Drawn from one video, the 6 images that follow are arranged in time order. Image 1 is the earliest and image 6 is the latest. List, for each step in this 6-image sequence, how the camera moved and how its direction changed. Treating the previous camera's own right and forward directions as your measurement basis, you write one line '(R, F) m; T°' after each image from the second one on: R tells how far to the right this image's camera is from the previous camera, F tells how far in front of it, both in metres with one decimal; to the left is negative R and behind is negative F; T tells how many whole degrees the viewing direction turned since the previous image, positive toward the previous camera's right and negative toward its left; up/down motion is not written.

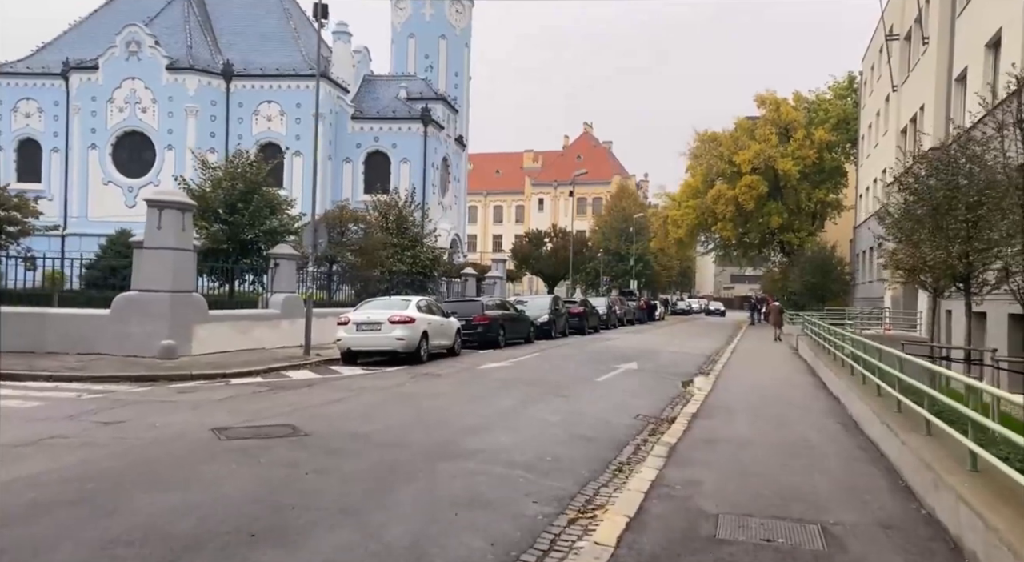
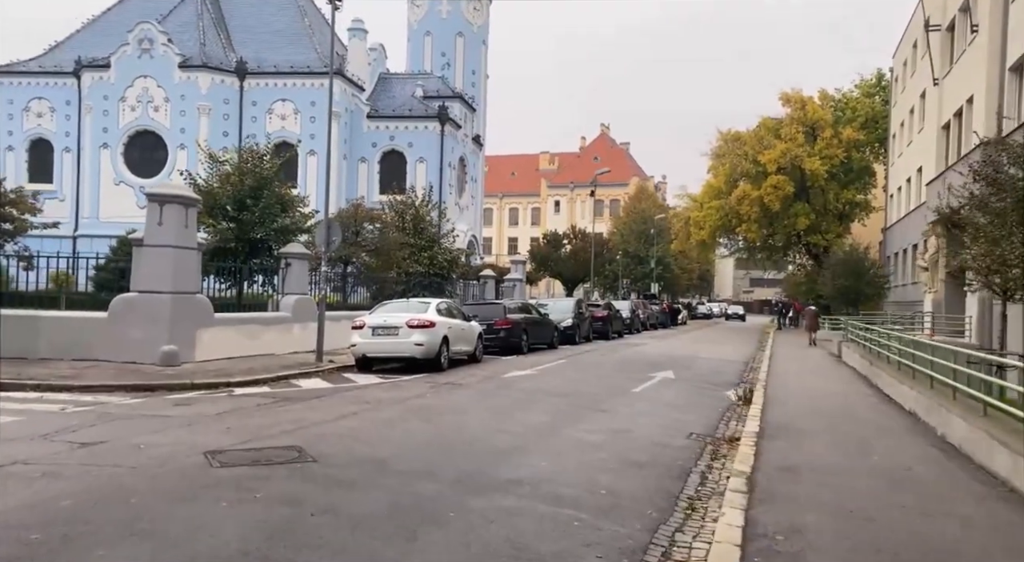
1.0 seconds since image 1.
(-0.2, +1.3) m; -1°
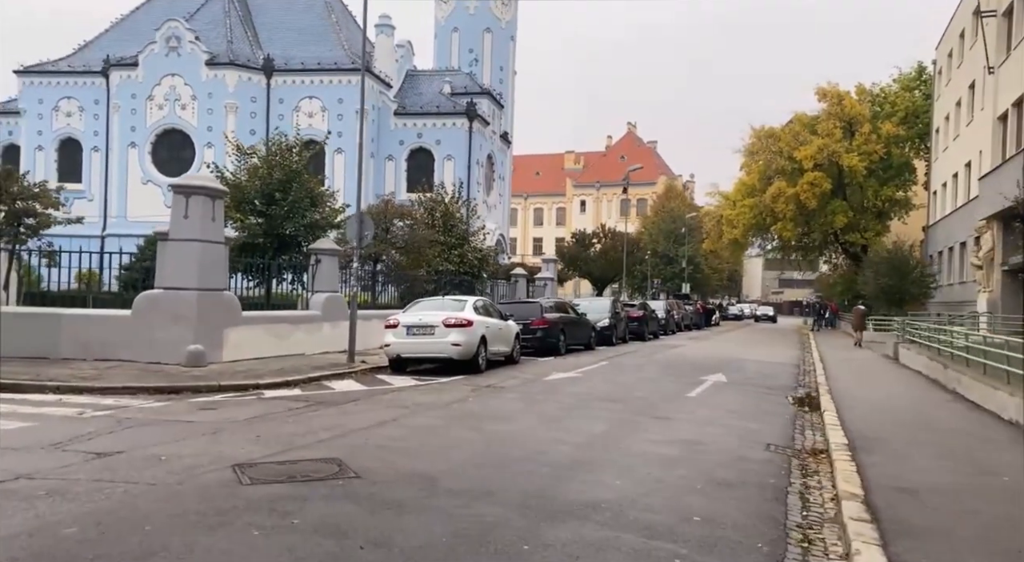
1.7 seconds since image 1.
(-0.3, +0.9) m; -2°
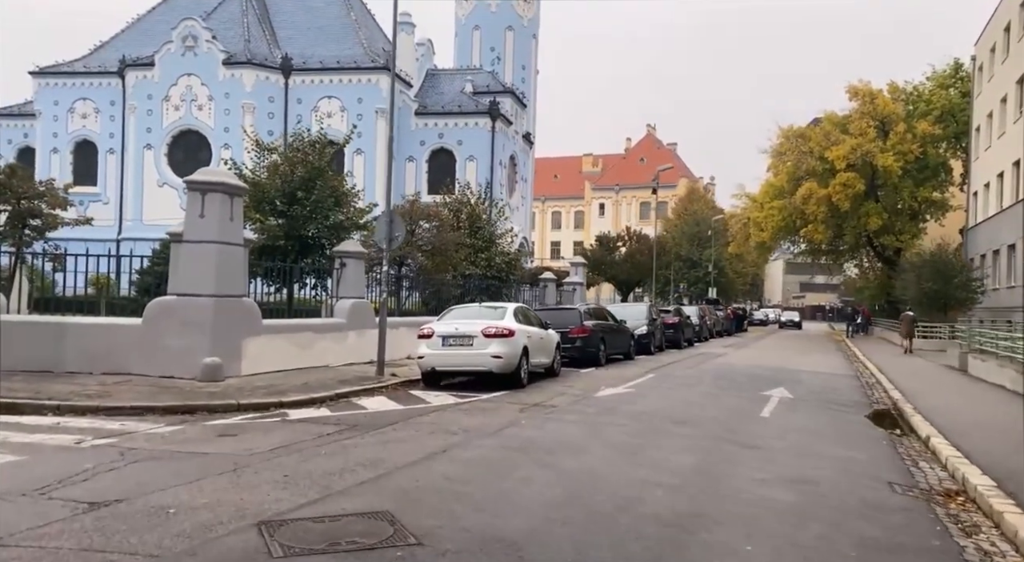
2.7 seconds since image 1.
(-0.5, +1.4) m; -1°
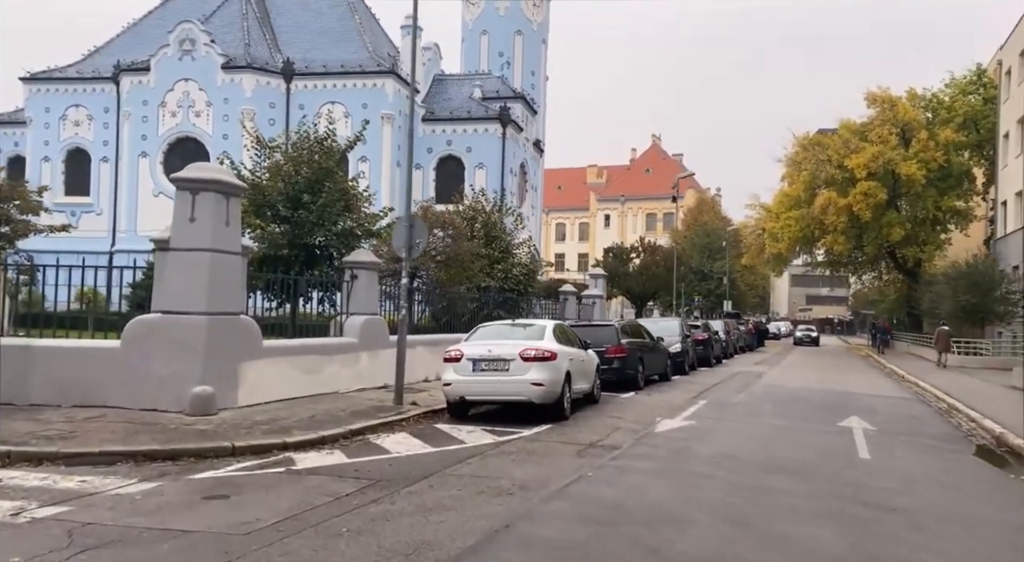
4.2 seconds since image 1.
(-0.6, +2.0) m; 0°
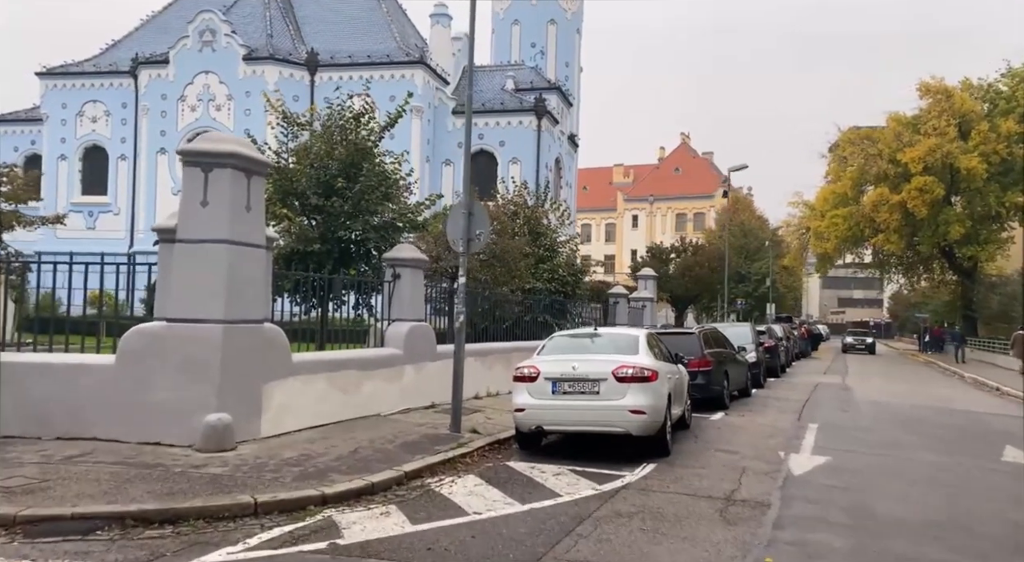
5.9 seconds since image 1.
(-0.8, +2.5) m; -1°
